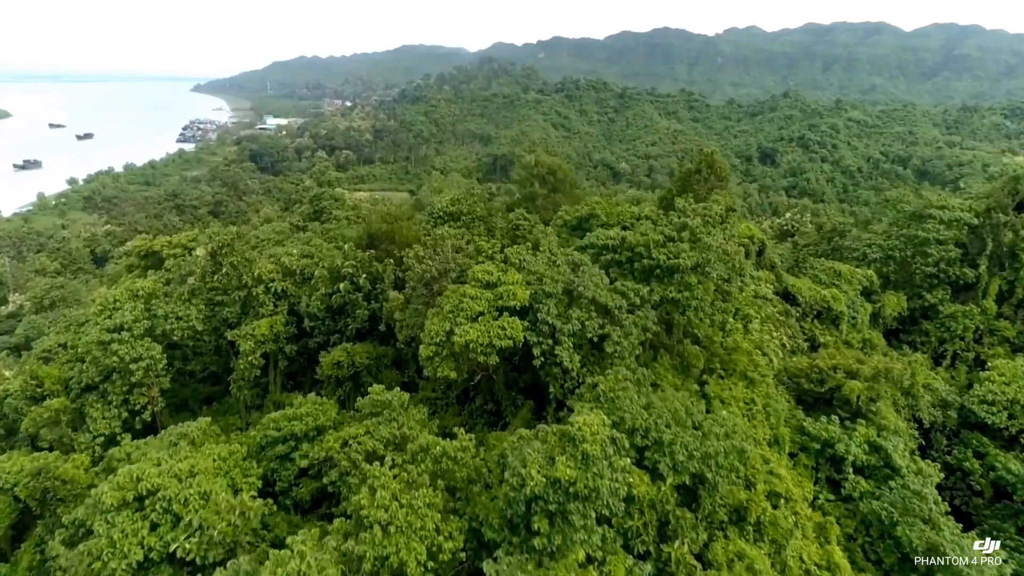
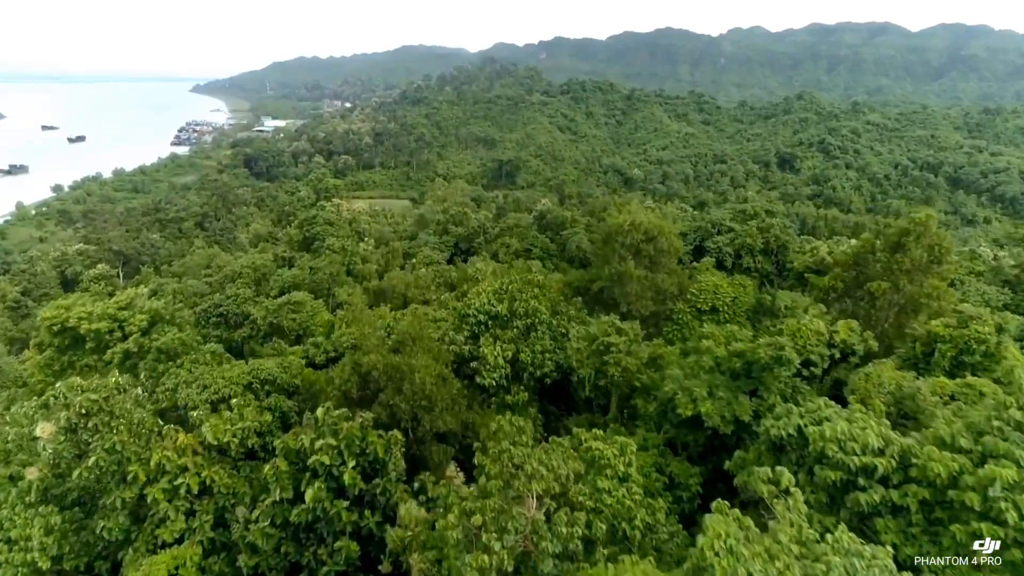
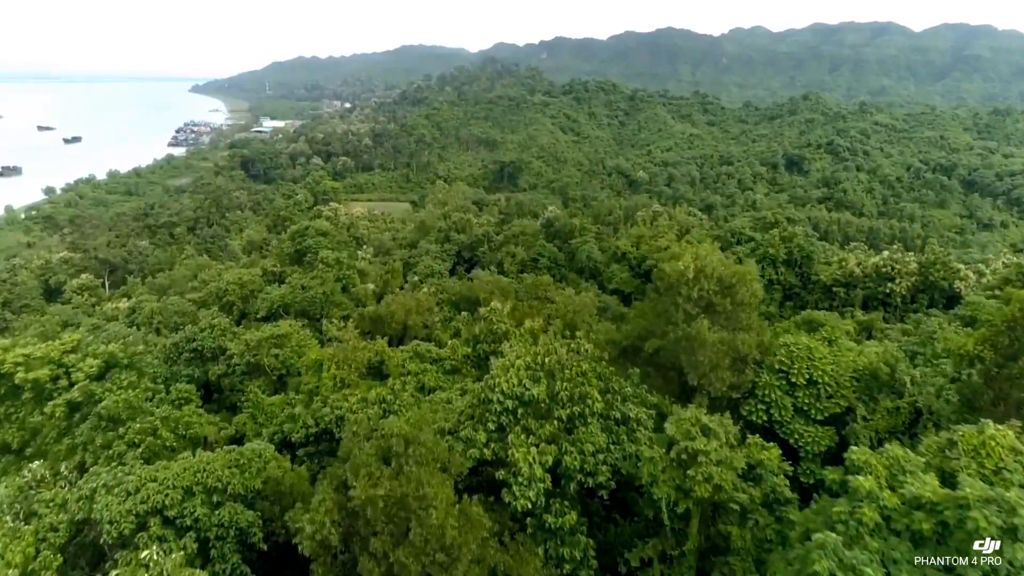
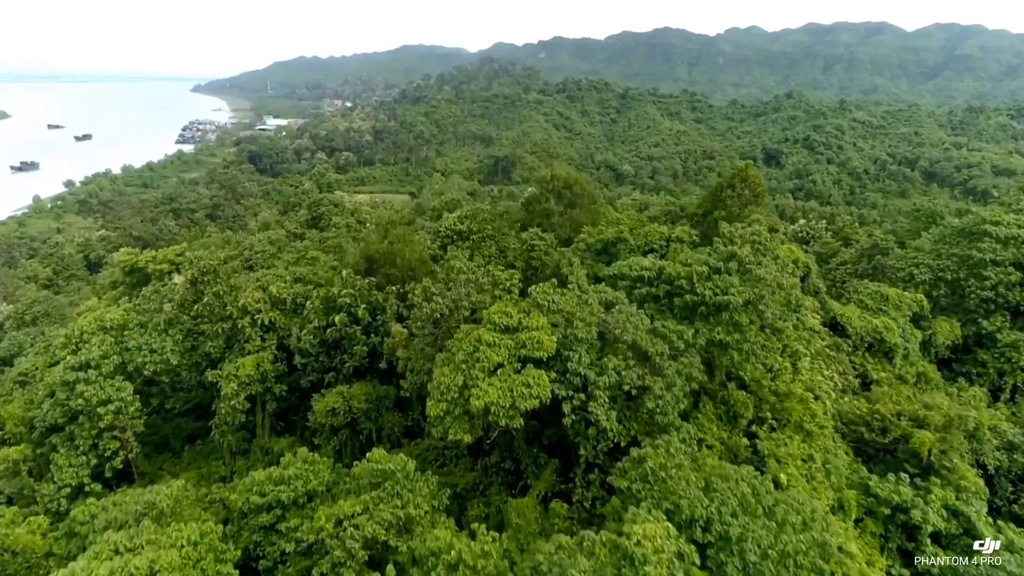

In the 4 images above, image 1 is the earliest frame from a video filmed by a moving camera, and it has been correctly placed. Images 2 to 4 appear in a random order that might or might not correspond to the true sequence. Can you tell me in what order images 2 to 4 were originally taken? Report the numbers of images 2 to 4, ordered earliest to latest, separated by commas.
4, 2, 3
